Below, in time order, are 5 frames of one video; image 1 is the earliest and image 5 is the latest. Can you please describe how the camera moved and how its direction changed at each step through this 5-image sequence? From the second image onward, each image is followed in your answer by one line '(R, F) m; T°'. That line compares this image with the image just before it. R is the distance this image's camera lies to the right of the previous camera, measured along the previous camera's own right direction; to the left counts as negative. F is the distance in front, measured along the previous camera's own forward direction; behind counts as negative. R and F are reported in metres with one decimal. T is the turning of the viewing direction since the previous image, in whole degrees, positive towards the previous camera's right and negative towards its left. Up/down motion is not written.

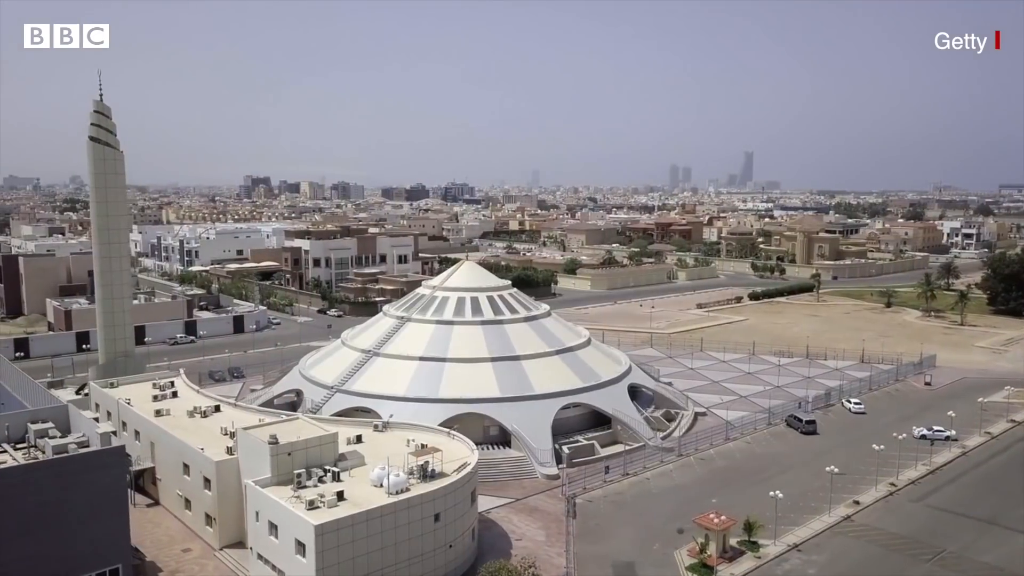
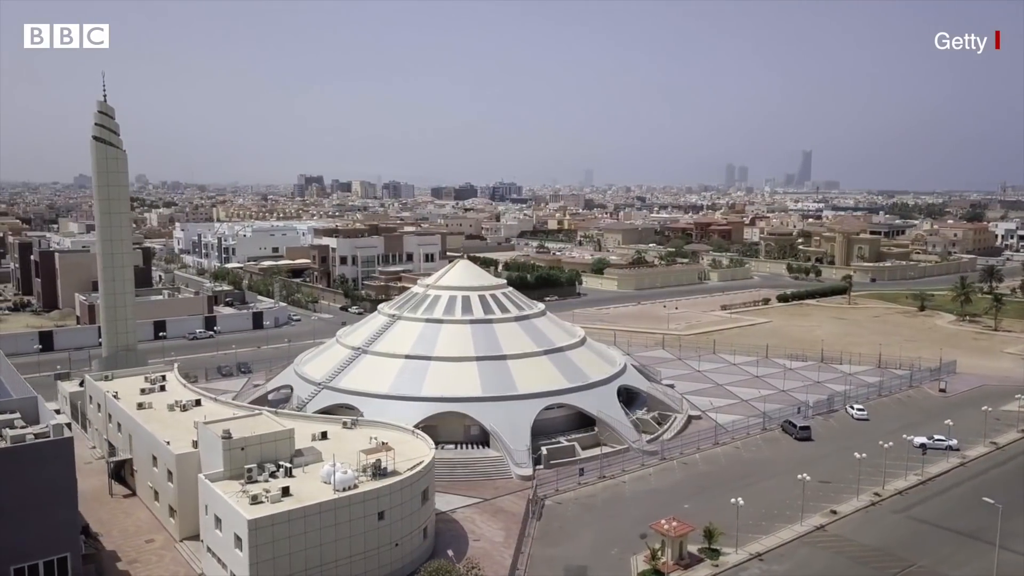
(+2.8, +0.3) m; -4°
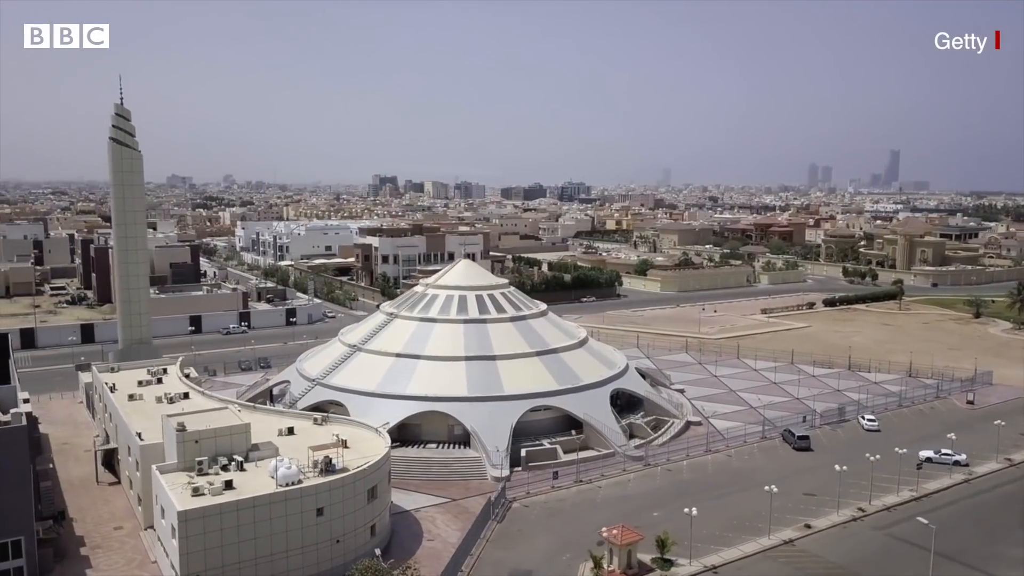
(+3.5, +0.4) m; -5°
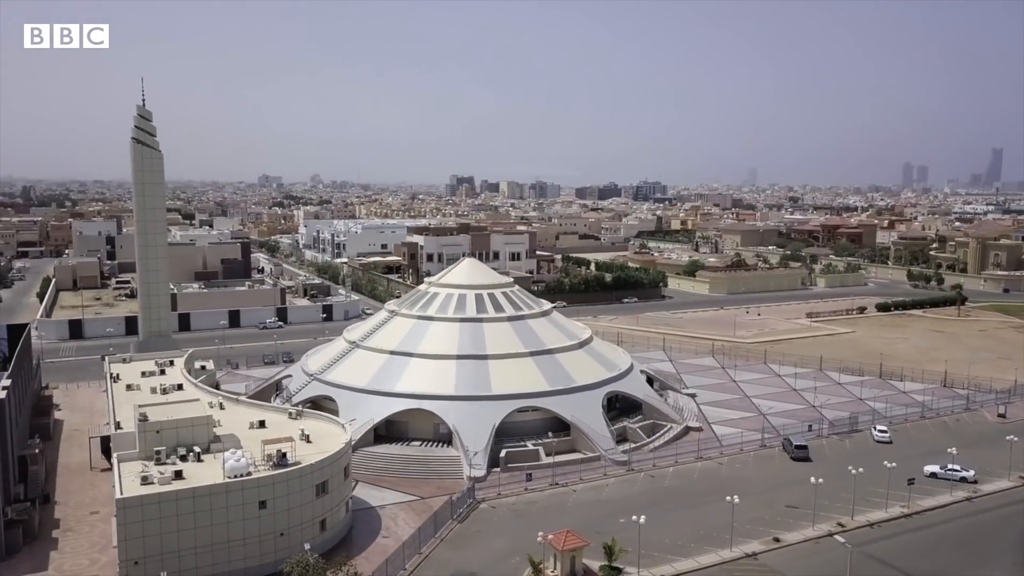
(+3.6, +0.4) m; -6°
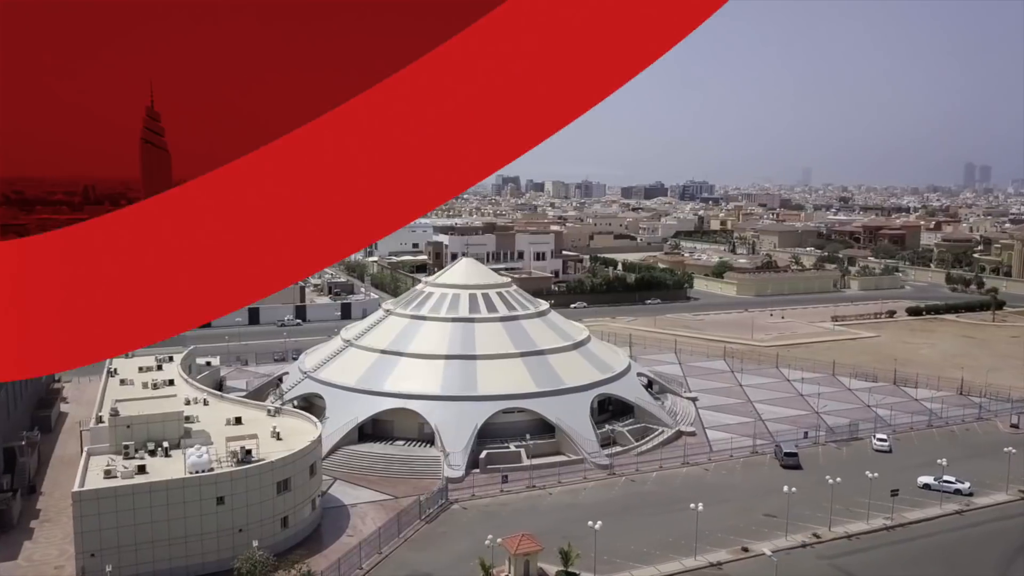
(+2.5, +0.3) m; -3°
